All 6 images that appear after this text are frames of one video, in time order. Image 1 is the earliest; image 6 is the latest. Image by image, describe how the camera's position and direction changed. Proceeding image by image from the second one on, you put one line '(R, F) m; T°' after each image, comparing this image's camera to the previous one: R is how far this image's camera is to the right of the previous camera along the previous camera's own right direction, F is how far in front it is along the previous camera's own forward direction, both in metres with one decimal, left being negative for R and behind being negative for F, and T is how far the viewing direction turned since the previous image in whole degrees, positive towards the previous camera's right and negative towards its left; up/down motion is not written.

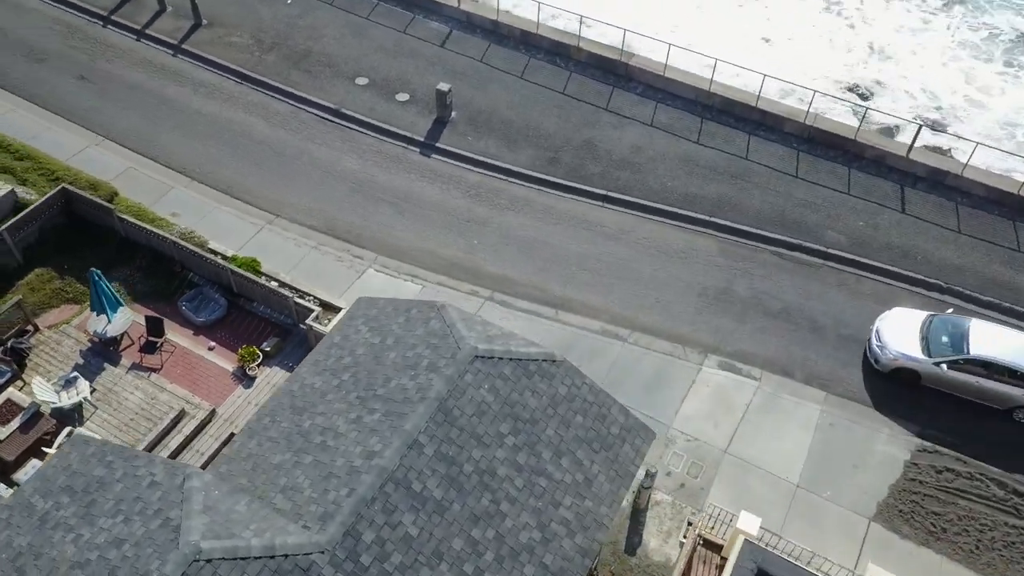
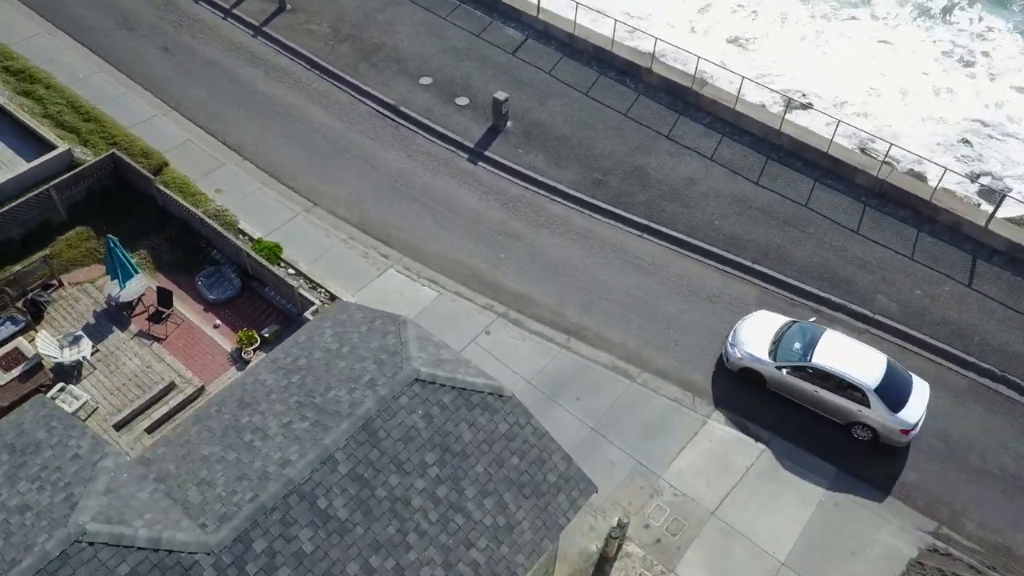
(+2.0, +0.5) m; -7°
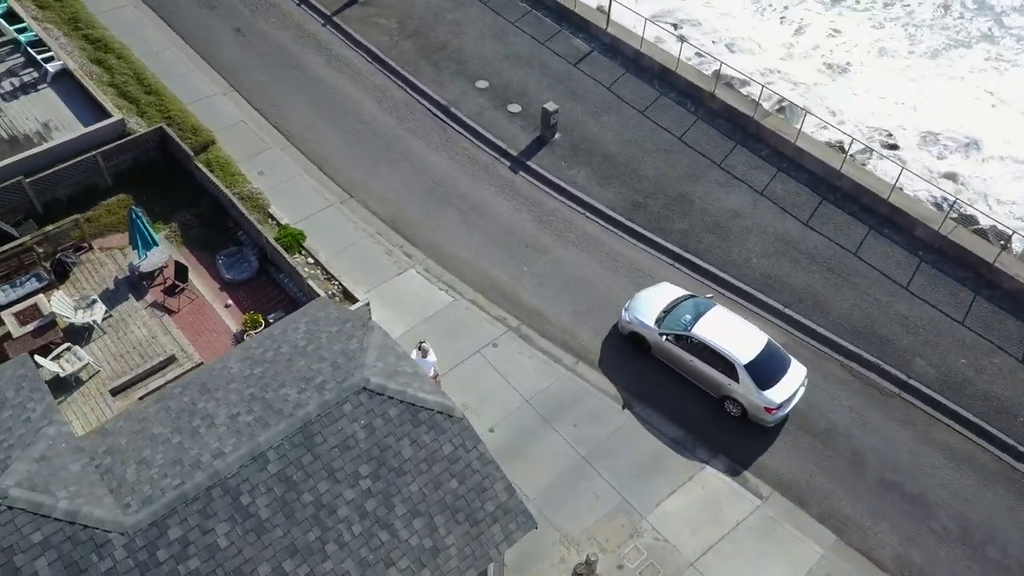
(+1.7, +0.4) m; -6°
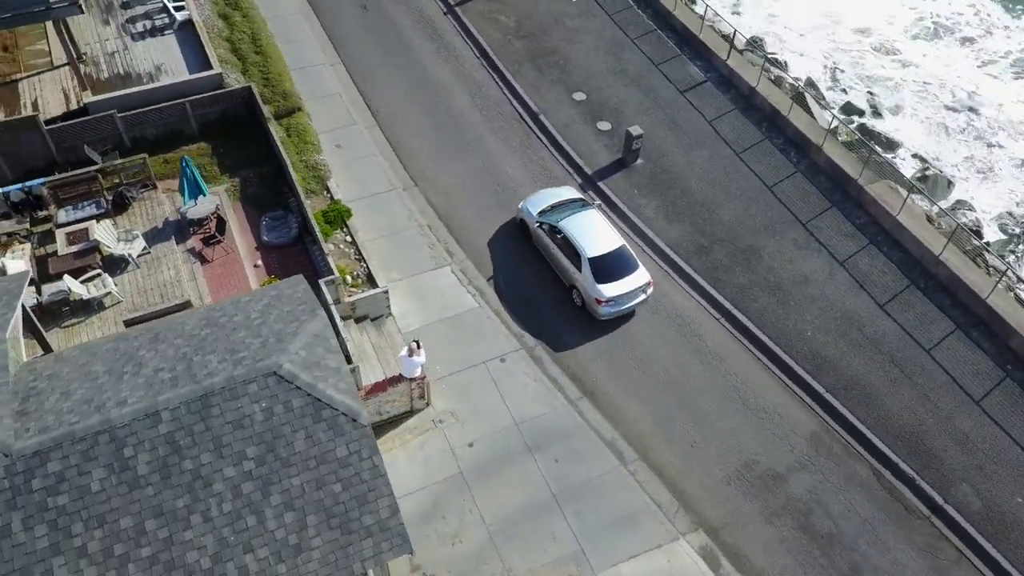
(+2.9, +0.8) m; -11°
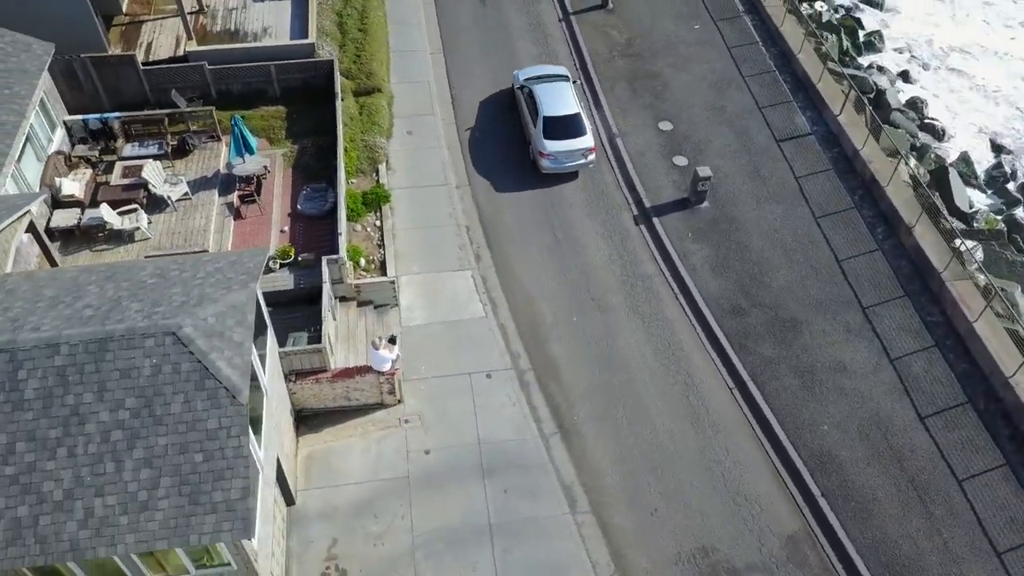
(+3.3, +0.8) m; -11°
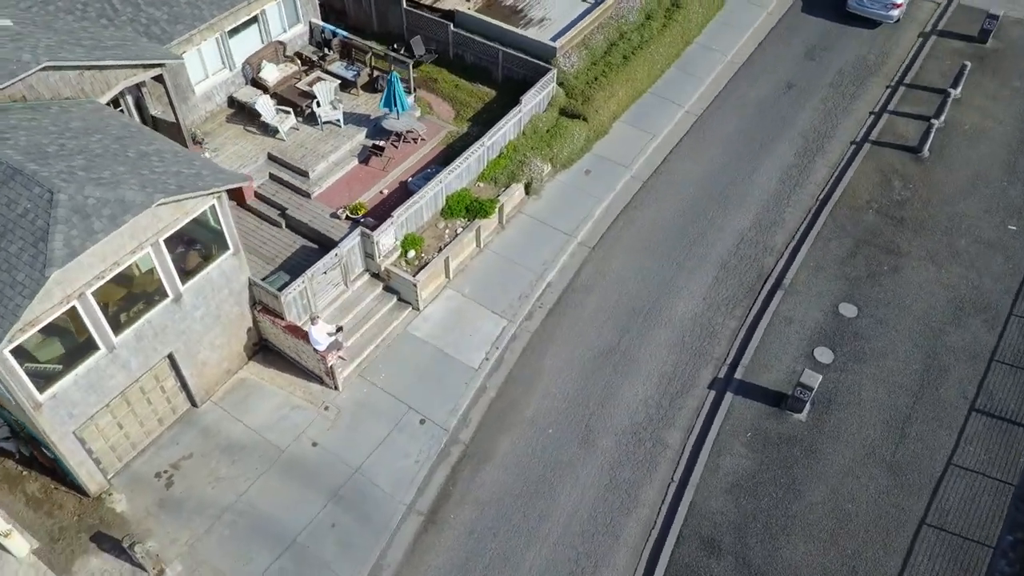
(+7.1, +3.7) m; -28°
